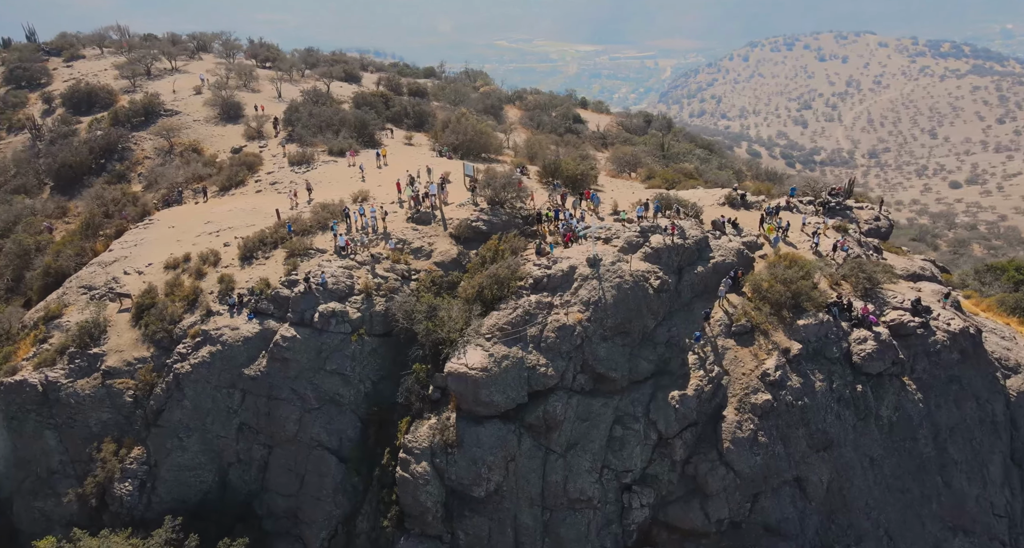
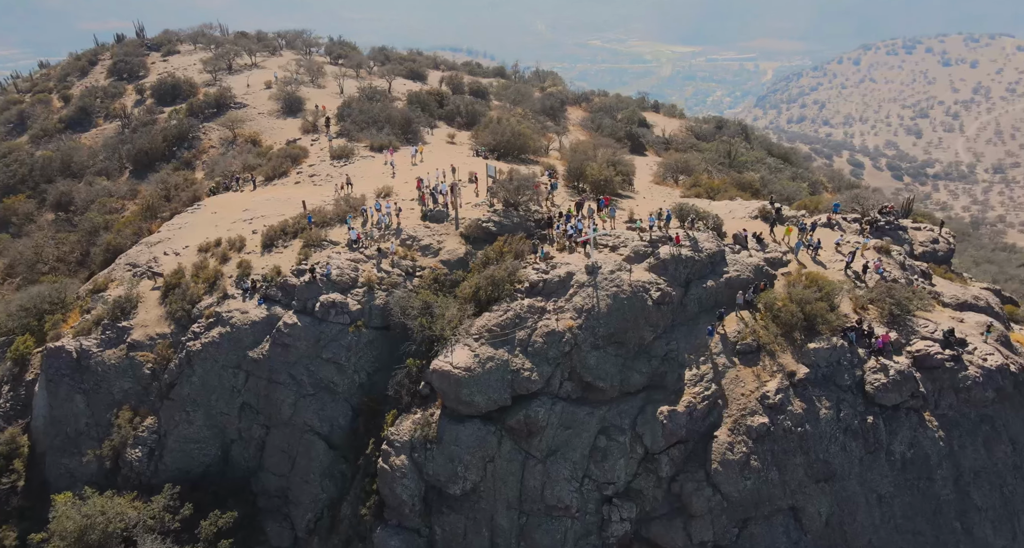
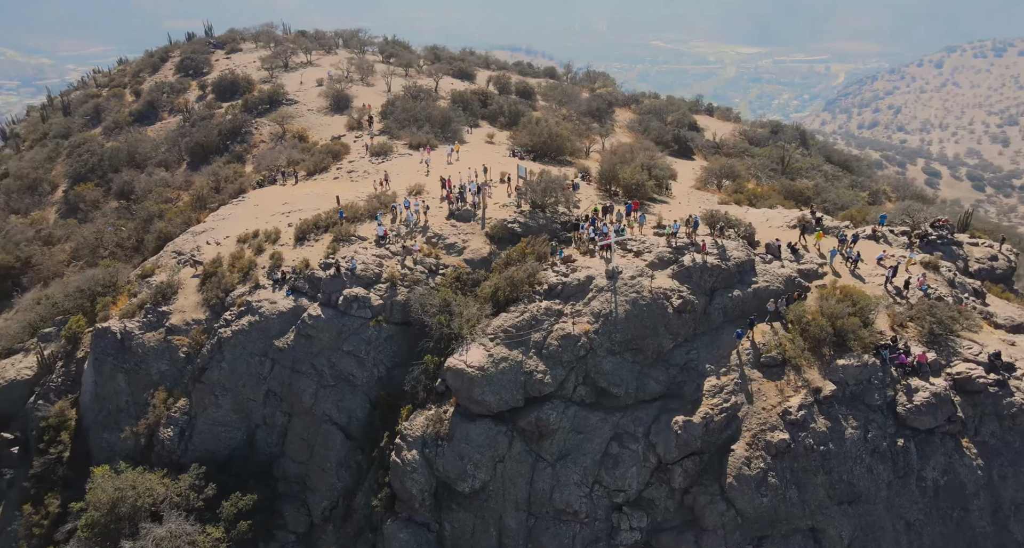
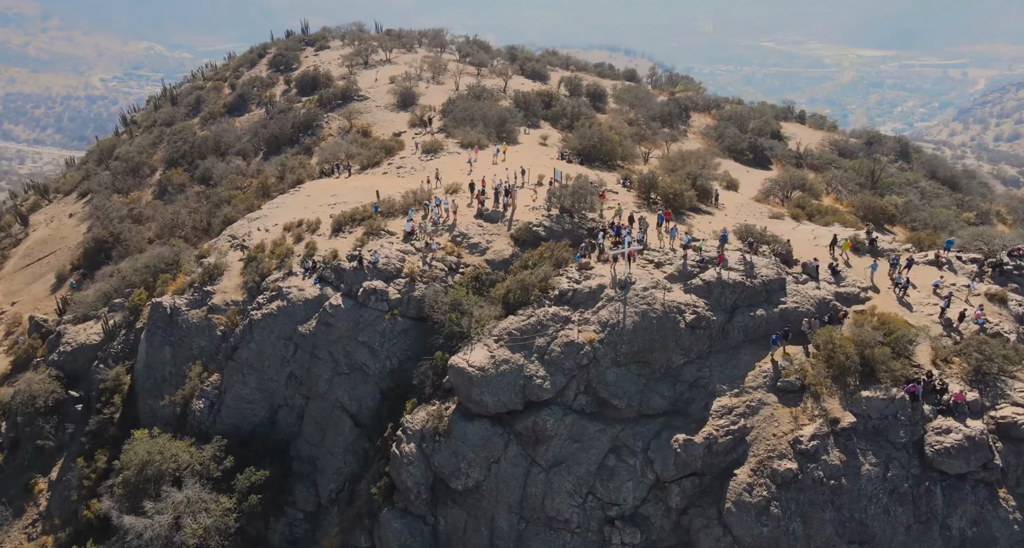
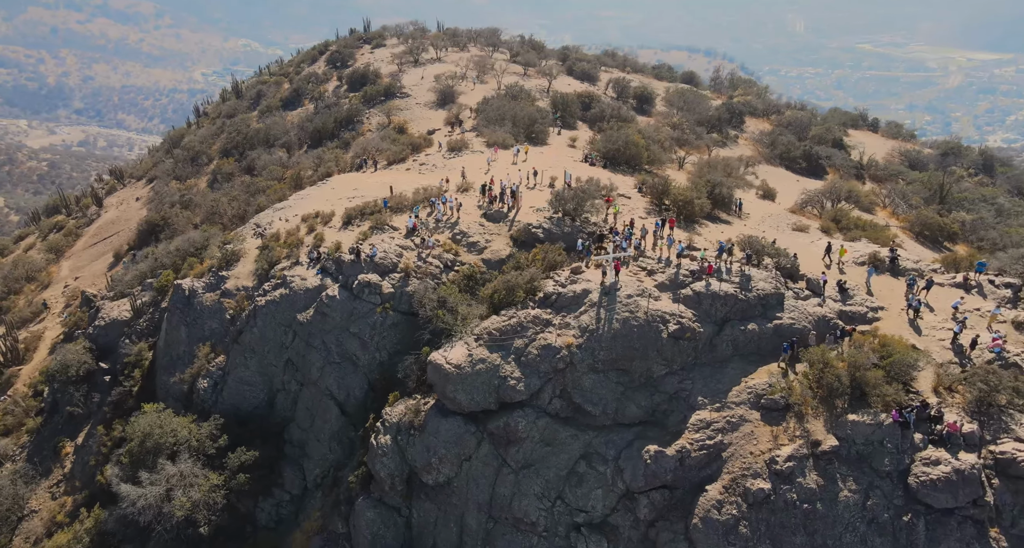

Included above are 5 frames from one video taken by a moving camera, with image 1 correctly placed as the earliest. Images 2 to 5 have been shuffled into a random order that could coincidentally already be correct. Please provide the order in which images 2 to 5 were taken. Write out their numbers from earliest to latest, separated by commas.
2, 3, 4, 5
